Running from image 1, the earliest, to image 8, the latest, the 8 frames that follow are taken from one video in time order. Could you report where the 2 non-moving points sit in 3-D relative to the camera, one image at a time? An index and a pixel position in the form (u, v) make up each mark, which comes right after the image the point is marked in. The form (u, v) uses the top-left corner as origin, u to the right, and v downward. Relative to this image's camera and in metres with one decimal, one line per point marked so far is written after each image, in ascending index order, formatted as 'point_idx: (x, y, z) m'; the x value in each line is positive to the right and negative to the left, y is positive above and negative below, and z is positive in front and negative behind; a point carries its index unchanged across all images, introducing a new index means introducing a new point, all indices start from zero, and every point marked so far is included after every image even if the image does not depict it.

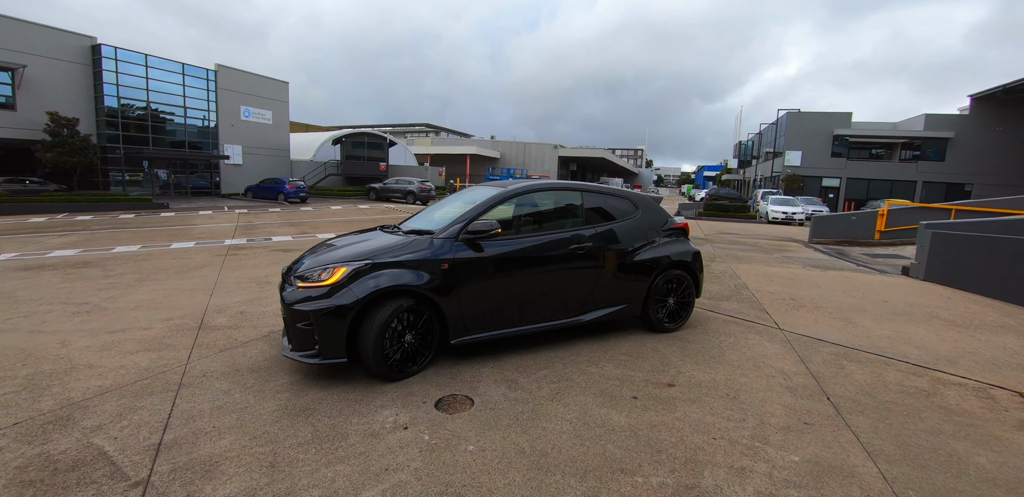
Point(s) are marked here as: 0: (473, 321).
0: (-0.4, -0.6, +3.5) m
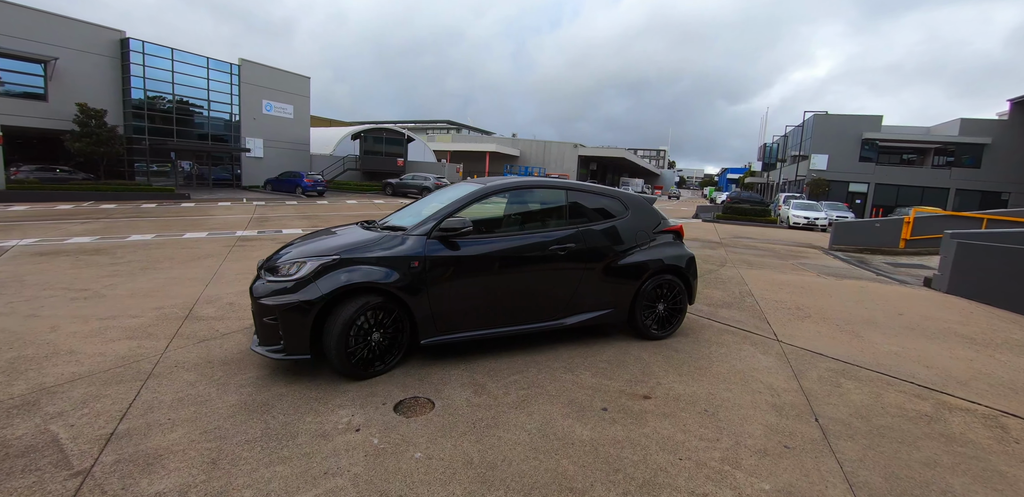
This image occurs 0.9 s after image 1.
0: (-0.6, -0.6, +3.4) m
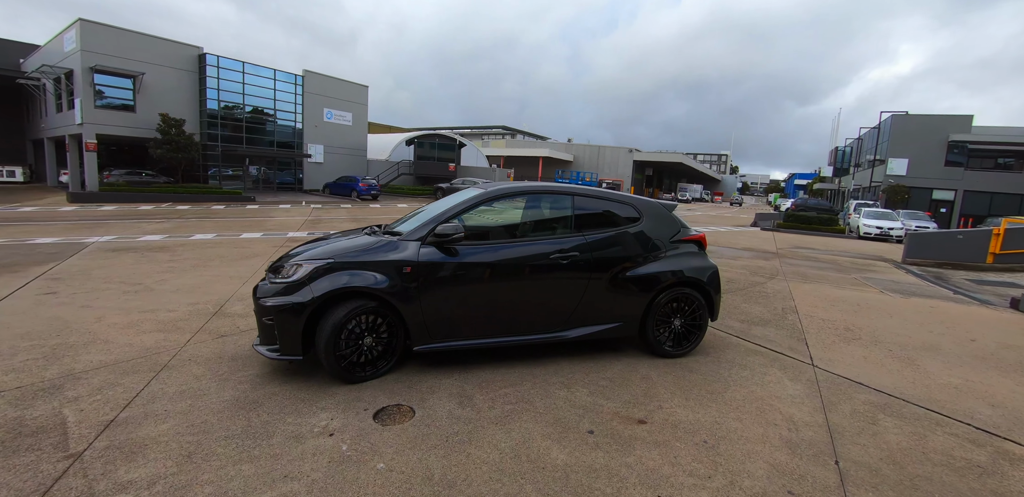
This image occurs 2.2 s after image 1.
0: (-0.6, -0.6, +3.3) m
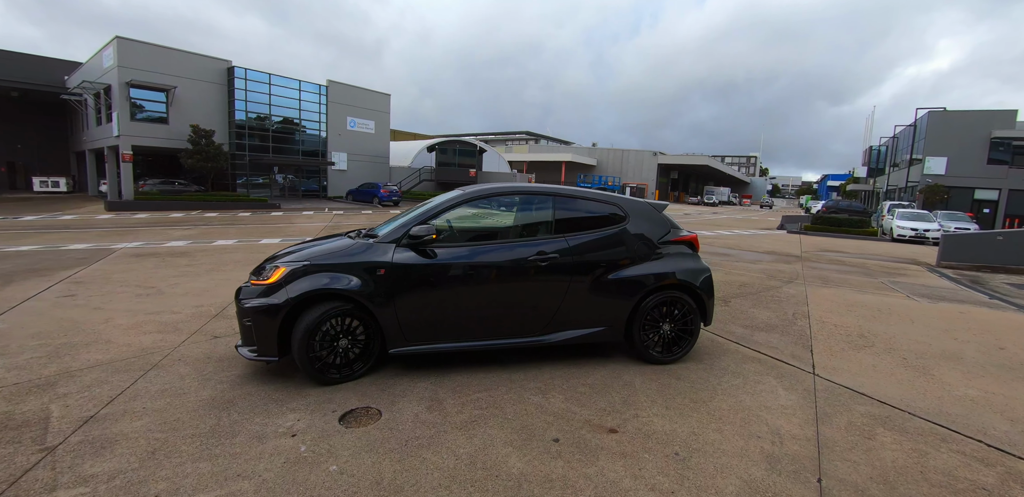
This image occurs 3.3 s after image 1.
0: (-0.8, -0.6, +3.3) m
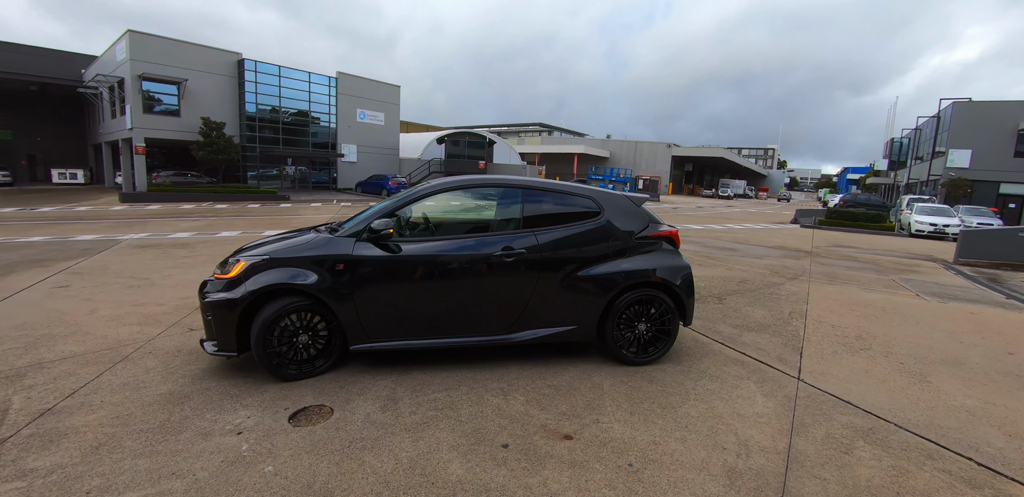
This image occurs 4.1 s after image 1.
0: (-1.1, -0.6, +3.2) m
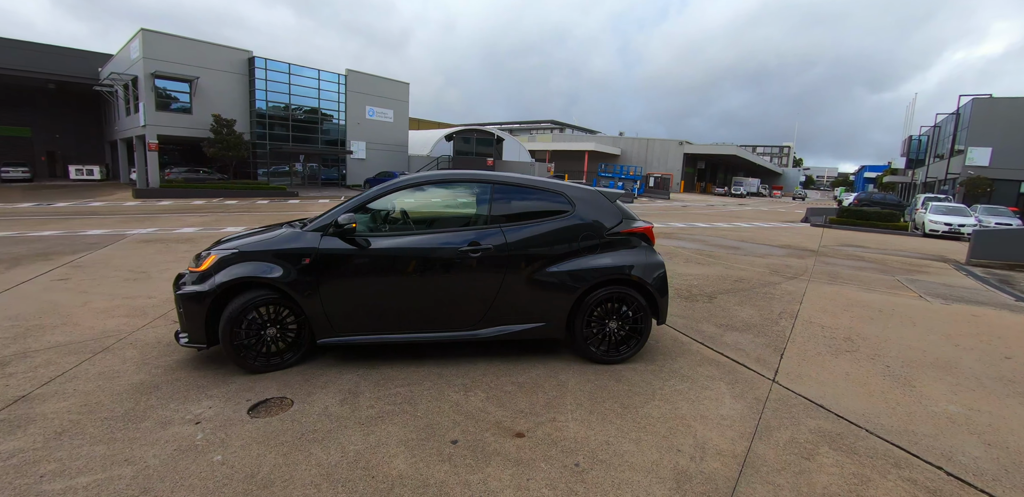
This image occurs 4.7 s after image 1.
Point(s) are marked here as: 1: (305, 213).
0: (-1.3, -0.6, +3.2) m
1: (-9.4, +1.6, +19.0) m
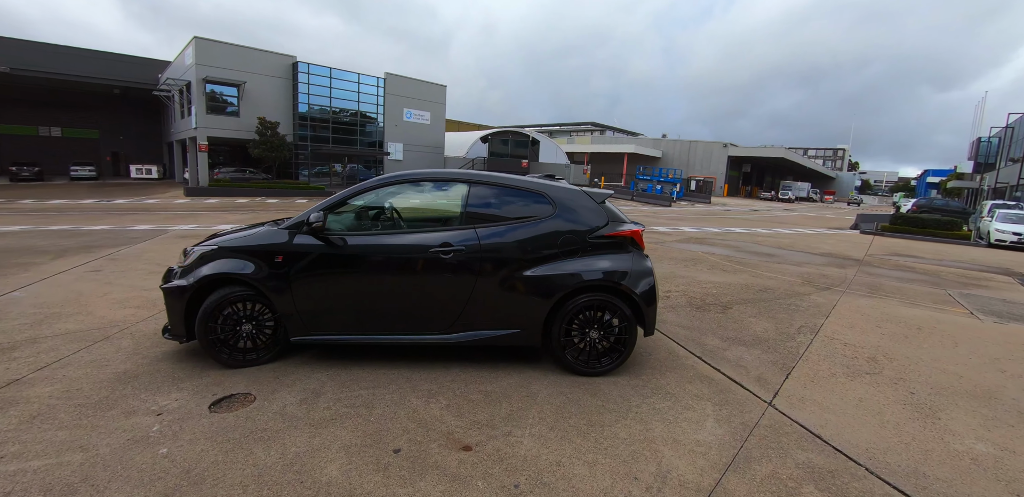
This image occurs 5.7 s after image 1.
0: (-1.5, -0.5, +3.2) m
1: (-8.2, +1.8, +19.6) m
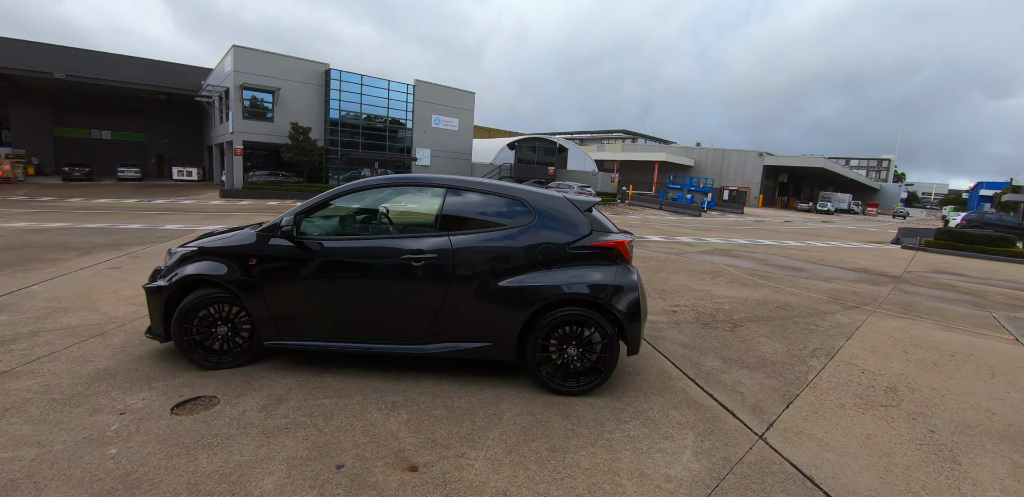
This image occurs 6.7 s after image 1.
0: (-1.7, -0.6, +3.1) m
1: (-7.2, +1.6, +20.0) m
